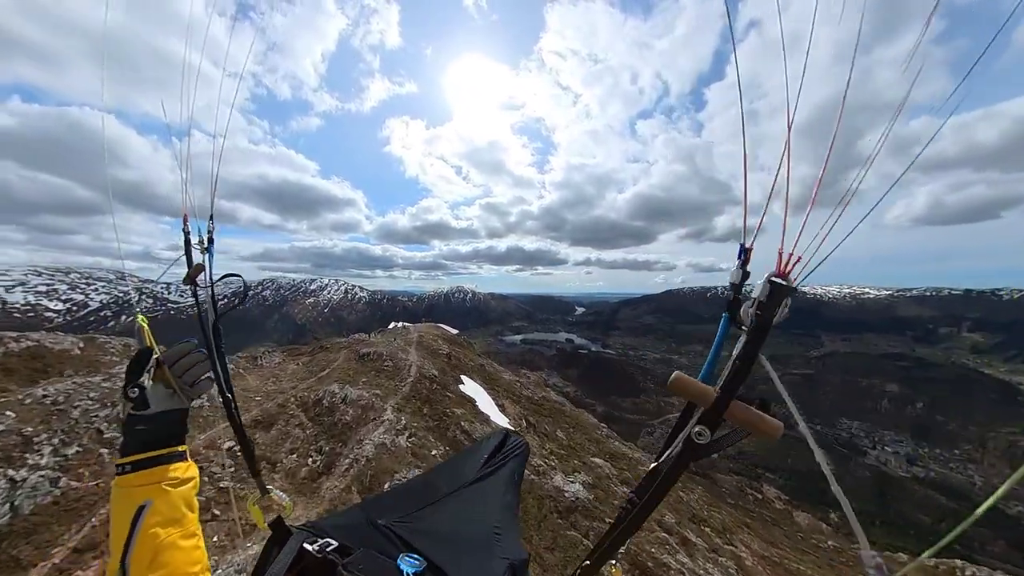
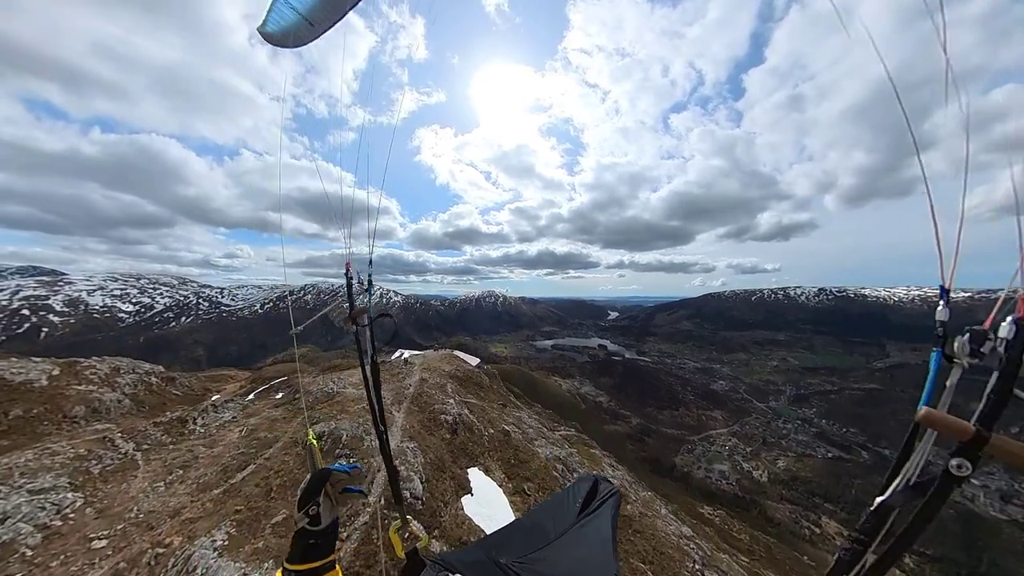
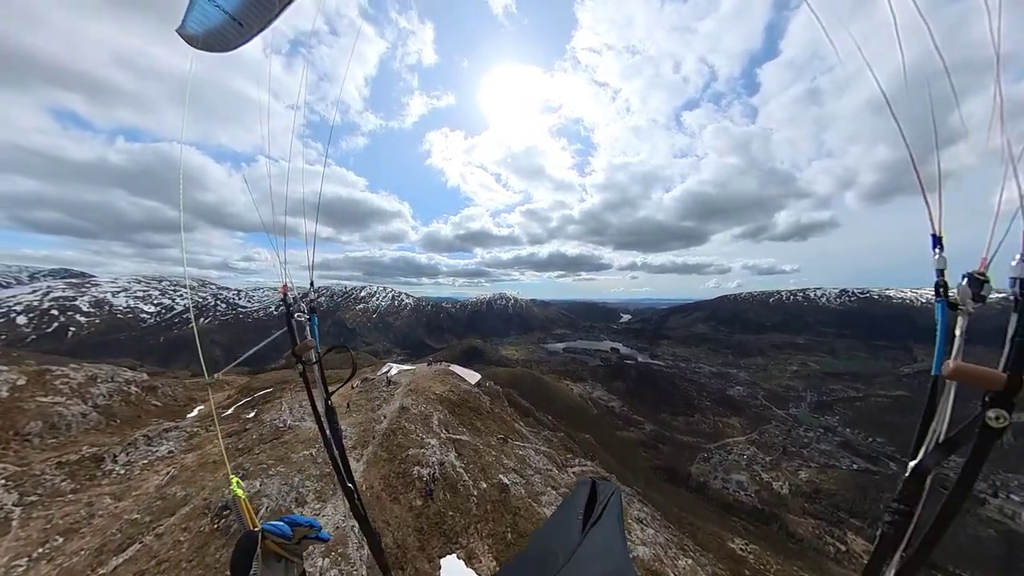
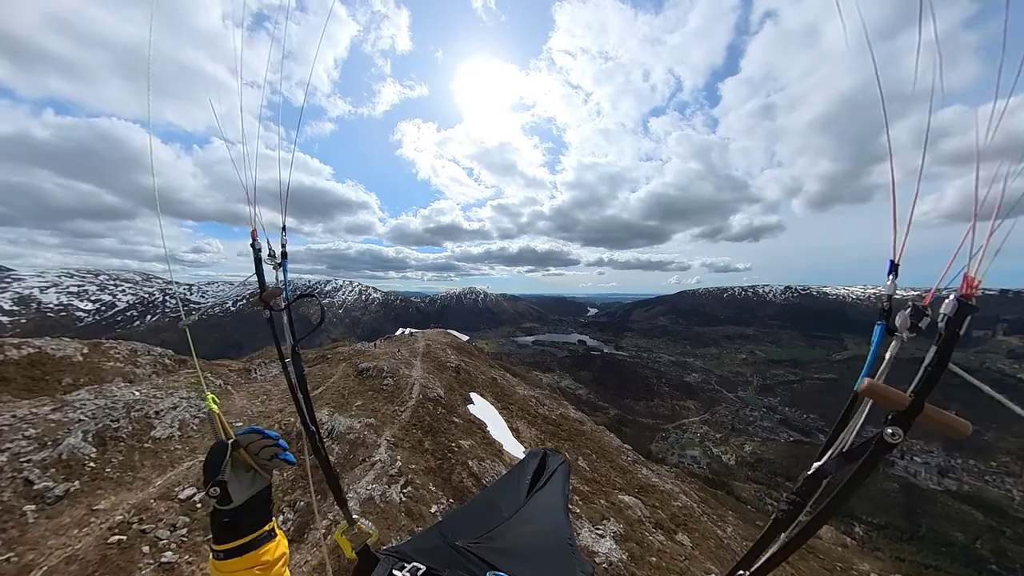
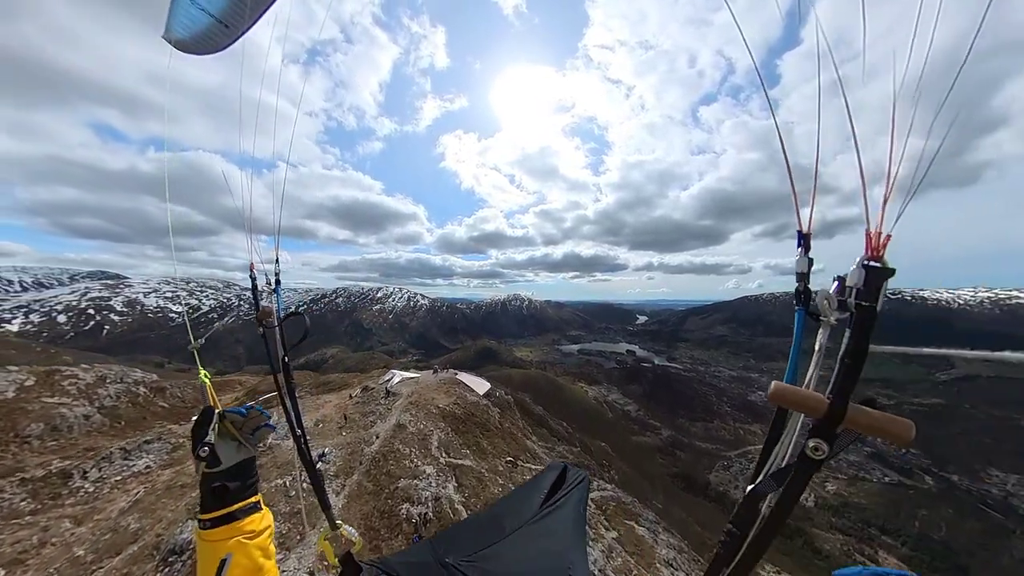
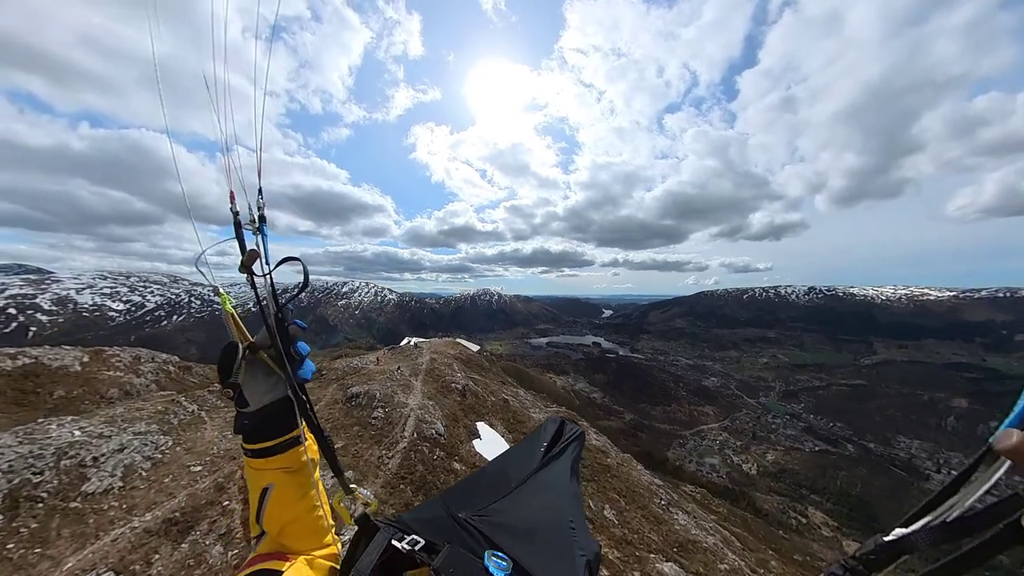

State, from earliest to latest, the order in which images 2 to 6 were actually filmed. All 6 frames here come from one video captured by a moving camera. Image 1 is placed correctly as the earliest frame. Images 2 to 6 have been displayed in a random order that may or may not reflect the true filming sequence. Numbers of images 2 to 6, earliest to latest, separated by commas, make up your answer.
4, 6, 2, 3, 5
